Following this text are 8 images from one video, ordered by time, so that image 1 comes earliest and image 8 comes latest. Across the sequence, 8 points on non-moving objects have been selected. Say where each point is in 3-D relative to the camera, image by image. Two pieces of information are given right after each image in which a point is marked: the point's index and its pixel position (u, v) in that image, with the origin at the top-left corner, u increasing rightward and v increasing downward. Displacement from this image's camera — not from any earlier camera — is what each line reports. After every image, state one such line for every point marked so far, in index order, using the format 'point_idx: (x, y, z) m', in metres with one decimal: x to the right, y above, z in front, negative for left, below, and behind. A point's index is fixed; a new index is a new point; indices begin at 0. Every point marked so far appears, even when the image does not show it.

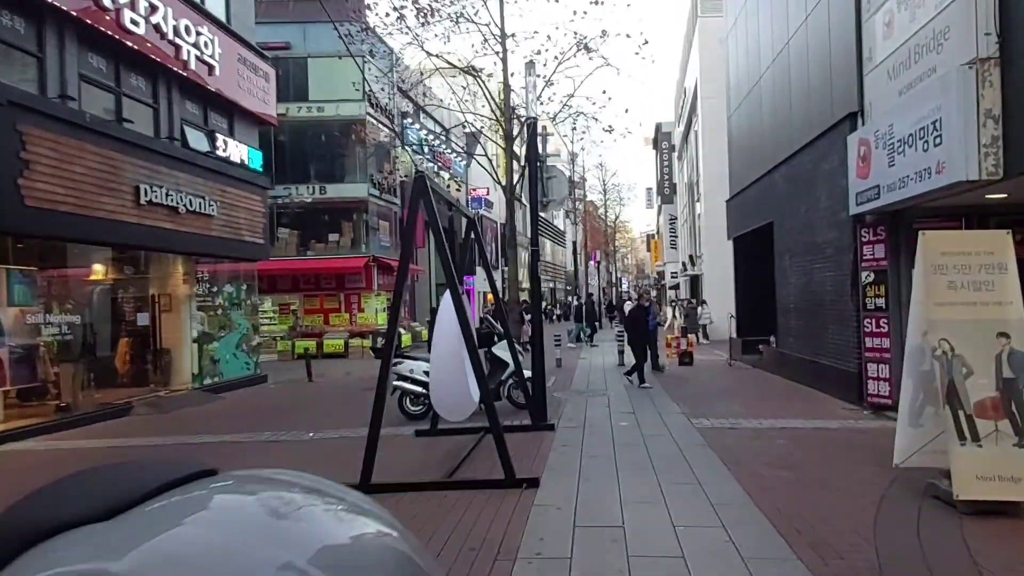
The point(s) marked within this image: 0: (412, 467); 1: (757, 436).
0: (-1.3, -2.3, +8.3) m
1: (+3.3, -2.0, +8.8) m
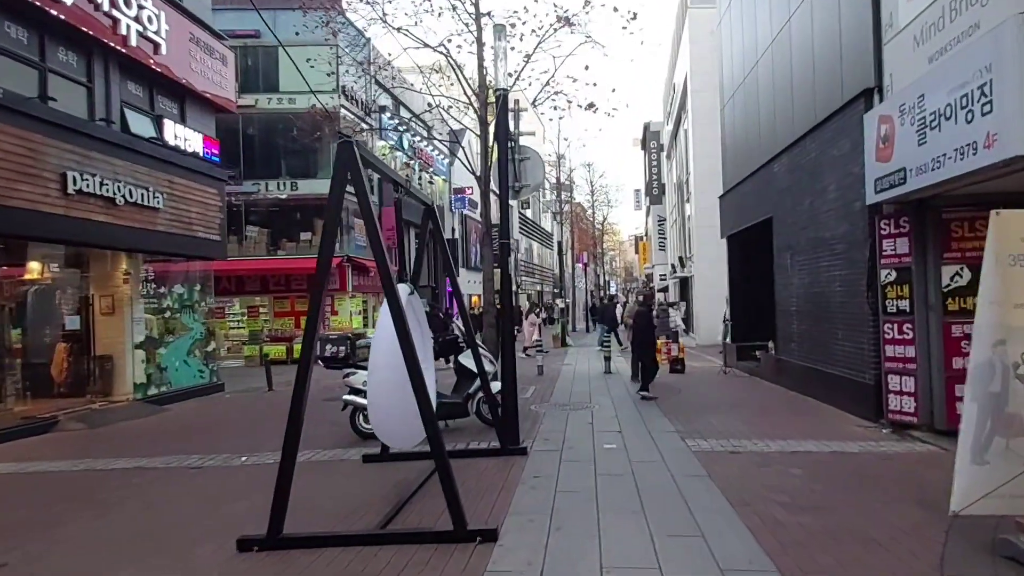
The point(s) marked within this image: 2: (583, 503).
0: (-1.7, -2.3, +6.8) m
1: (+2.9, -2.0, +7.4) m
2: (+0.7, -2.0, +6.2) m
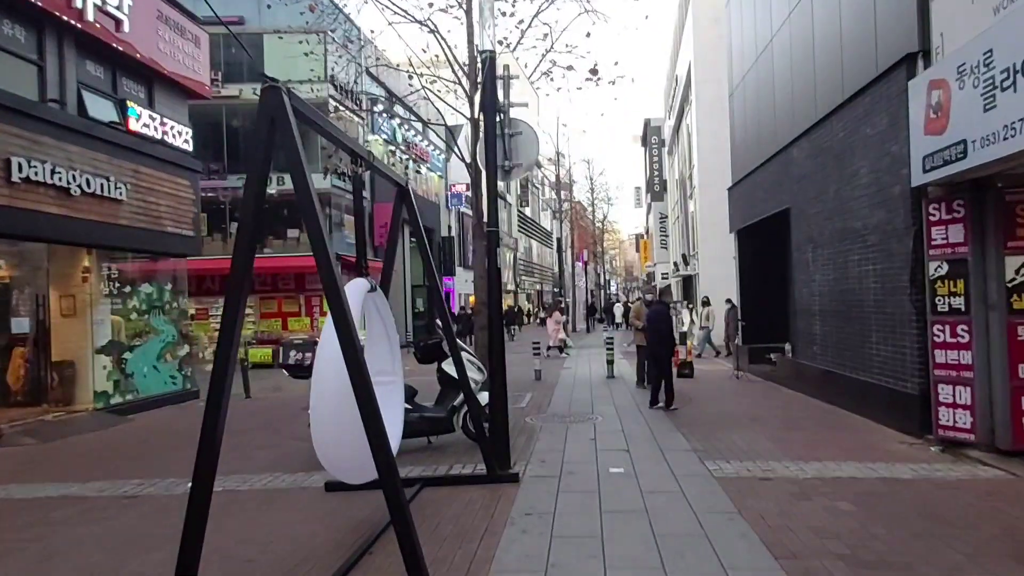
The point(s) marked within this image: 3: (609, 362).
0: (-1.8, -2.2, +5.6) m
1: (+2.8, -2.0, +6.2) m
2: (+0.6, -2.0, +4.9) m
3: (+2.4, -1.9, +16.4) m
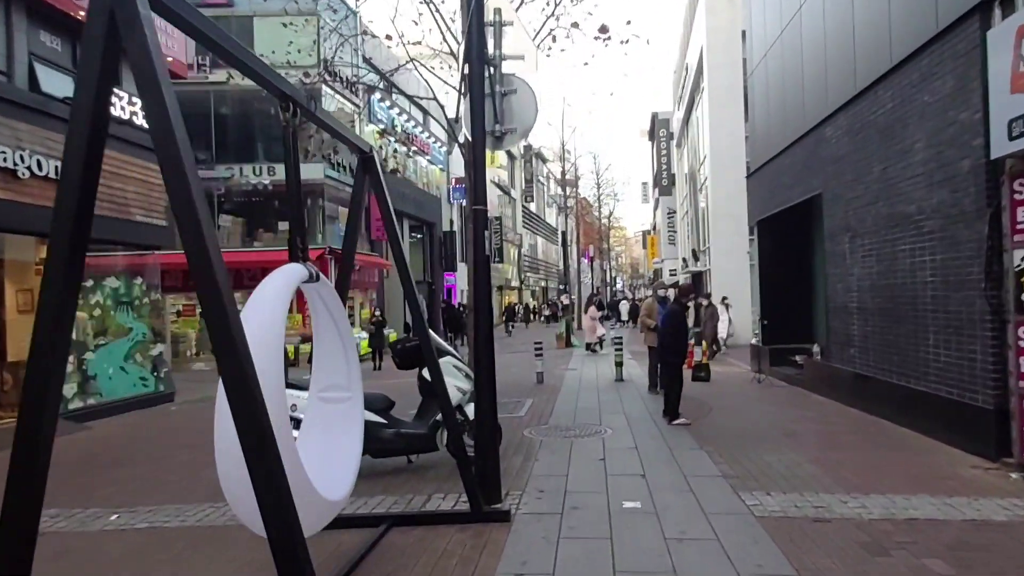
0: (-1.9, -2.2, +4.2) m
1: (+2.7, -1.9, +4.8) m
2: (+0.5, -1.9, +3.5) m
3: (+2.4, -1.7, +15.0) m
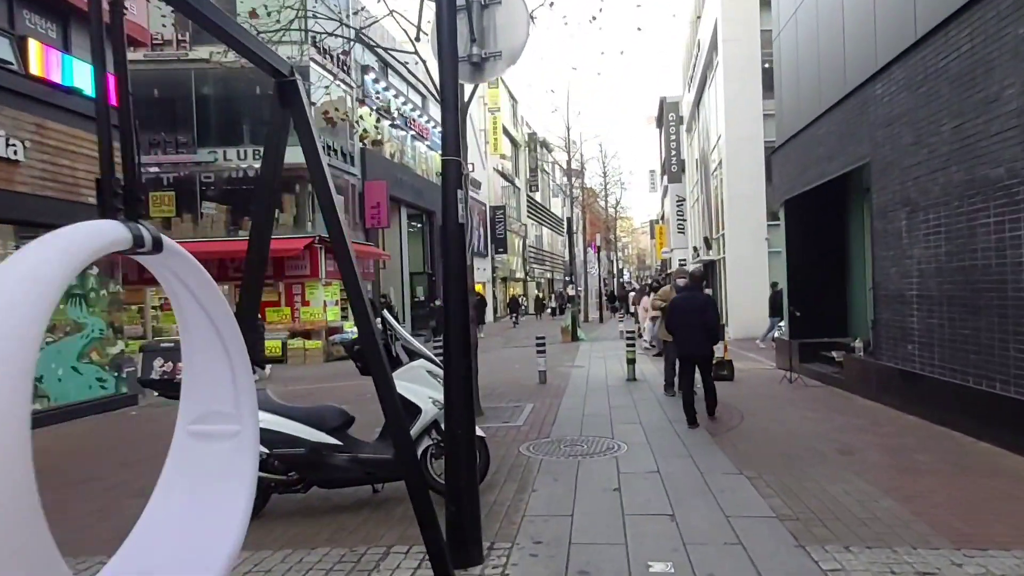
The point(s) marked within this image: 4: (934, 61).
0: (-2.0, -2.1, +2.6) m
1: (+2.6, -1.8, +3.1) m
2: (+0.3, -1.8, +1.9) m
3: (+2.4, -1.5, +13.4) m
4: (+5.4, +2.9, +8.4) m
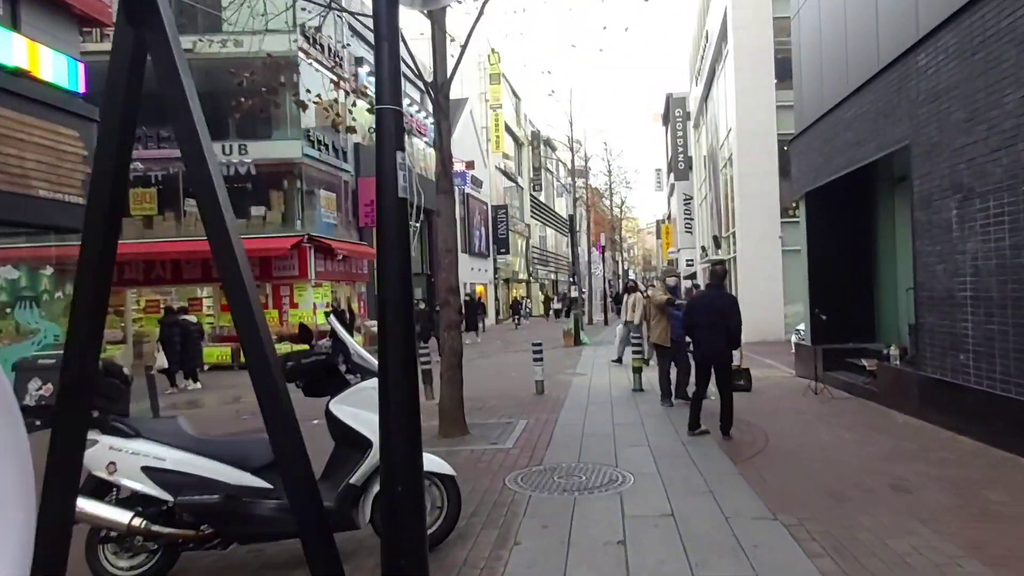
0: (-2.2, -2.1, +1.4) m
1: (+2.4, -1.8, +1.9) m
2: (+0.1, -1.8, +0.7) m
3: (+2.3, -1.5, +12.1) m
4: (+5.3, +2.9, +7.2) m
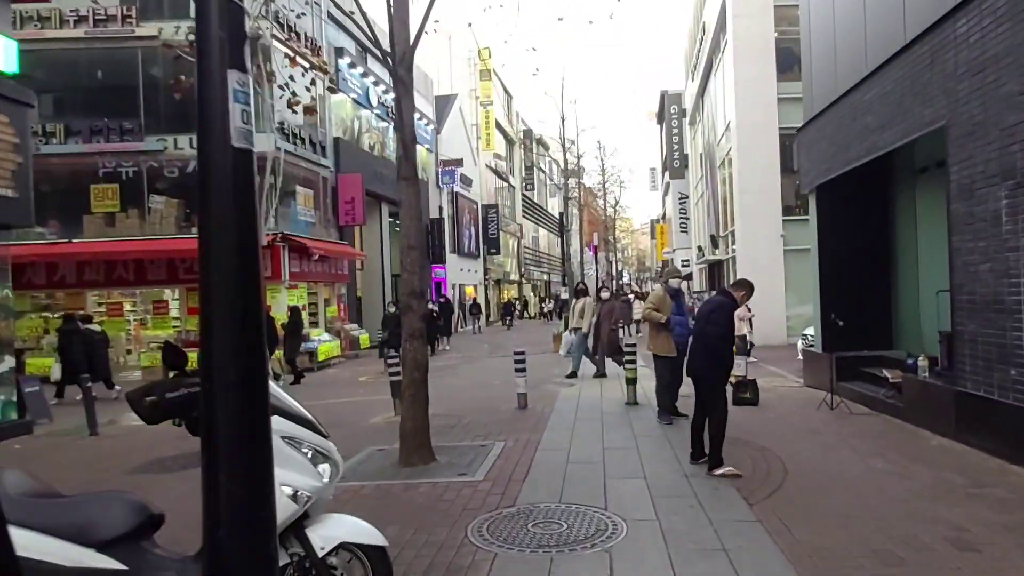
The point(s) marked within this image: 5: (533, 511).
0: (-2.5, -2.1, +0.1) m
1: (+2.1, -1.8, +0.6) m
2: (-0.1, -1.9, -0.6) m
3: (+2.0, -1.6, +10.9) m
4: (+5.0, +2.9, +6.0) m
5: (+0.2, -1.9, +5.7) m
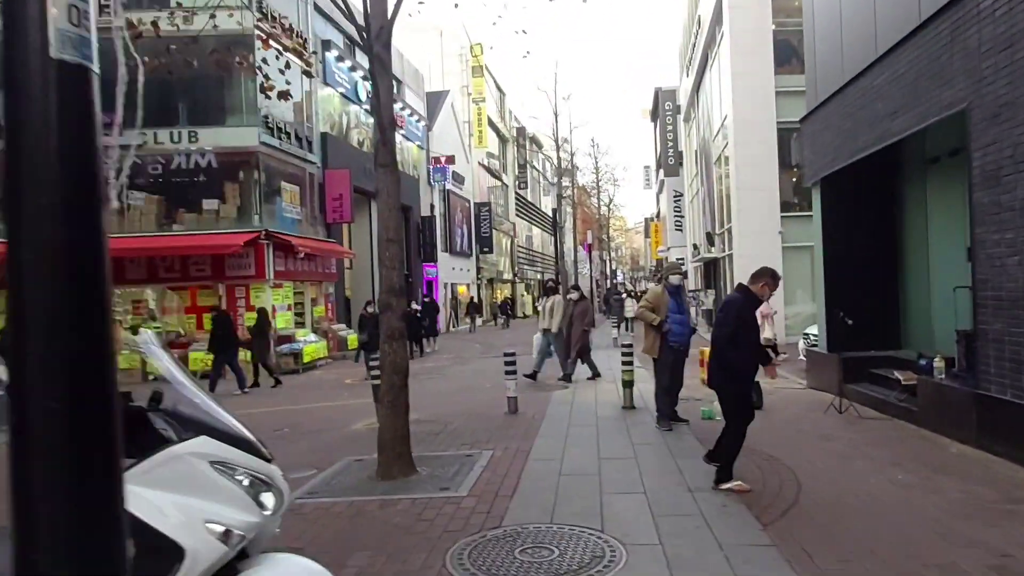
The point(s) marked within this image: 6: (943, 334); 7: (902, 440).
0: (-2.5, -2.1, -0.5) m
1: (+2.1, -1.7, 0.0) m
2: (-0.2, -1.8, -1.2) m
3: (+1.8, -1.5, +10.3) m
4: (+4.9, +3.0, +5.4) m
5: (+0.1, -1.9, +5.1) m
6: (+6.8, -0.8, +10.2) m
7: (+4.7, -1.8, +7.9) m
